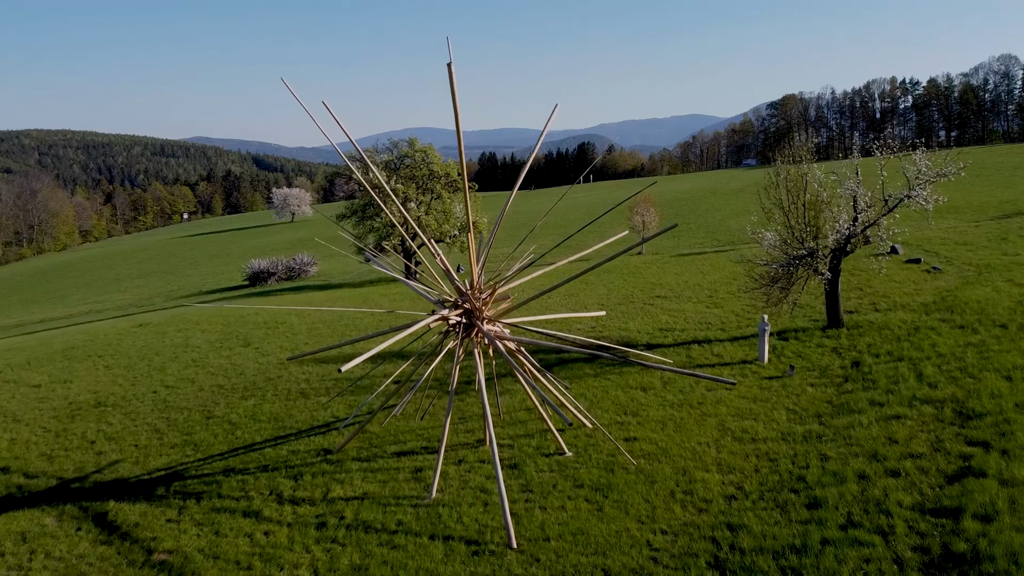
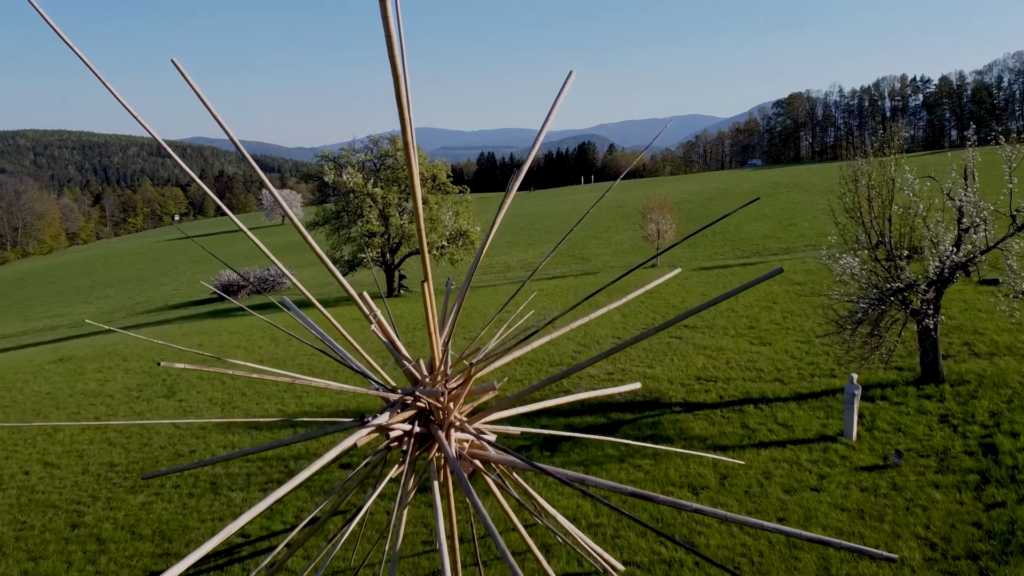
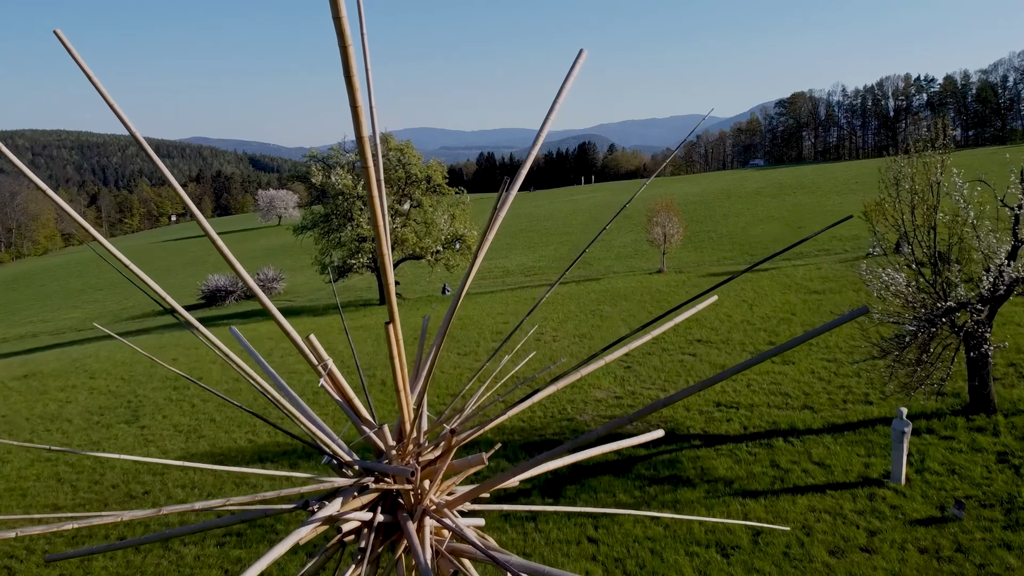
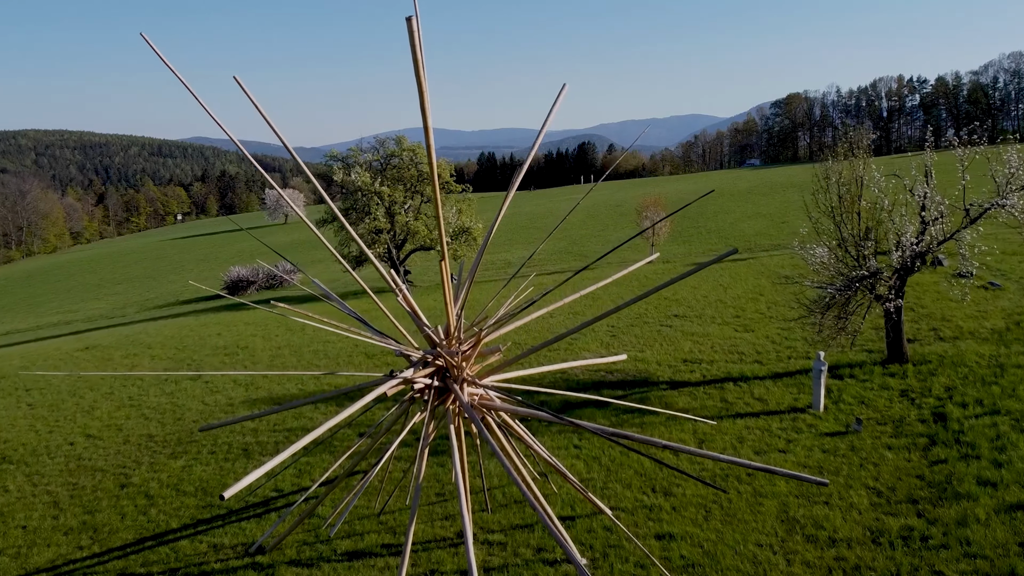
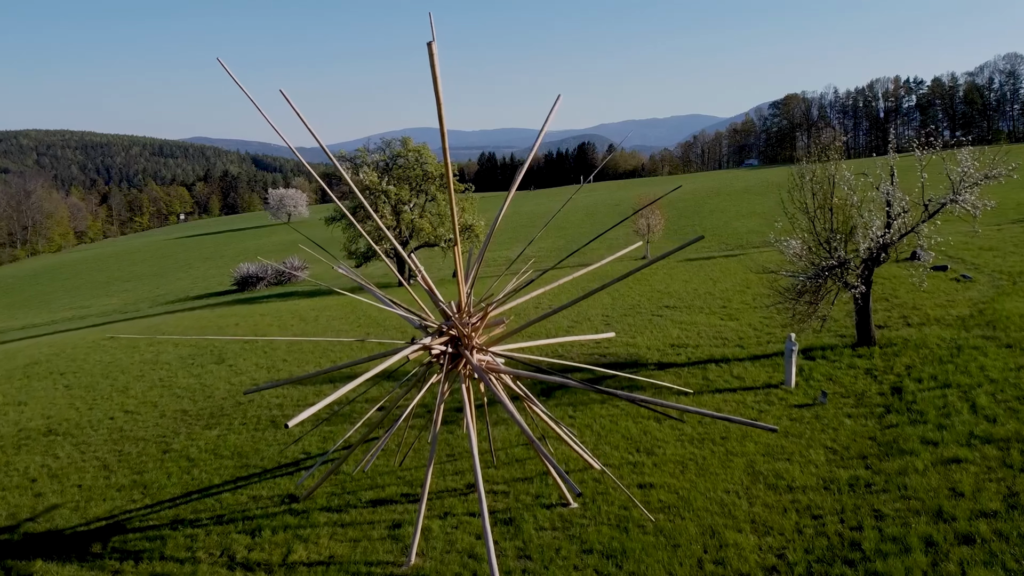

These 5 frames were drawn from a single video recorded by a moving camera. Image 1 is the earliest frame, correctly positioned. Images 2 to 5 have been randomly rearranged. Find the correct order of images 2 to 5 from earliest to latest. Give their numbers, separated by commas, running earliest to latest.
5, 4, 2, 3
